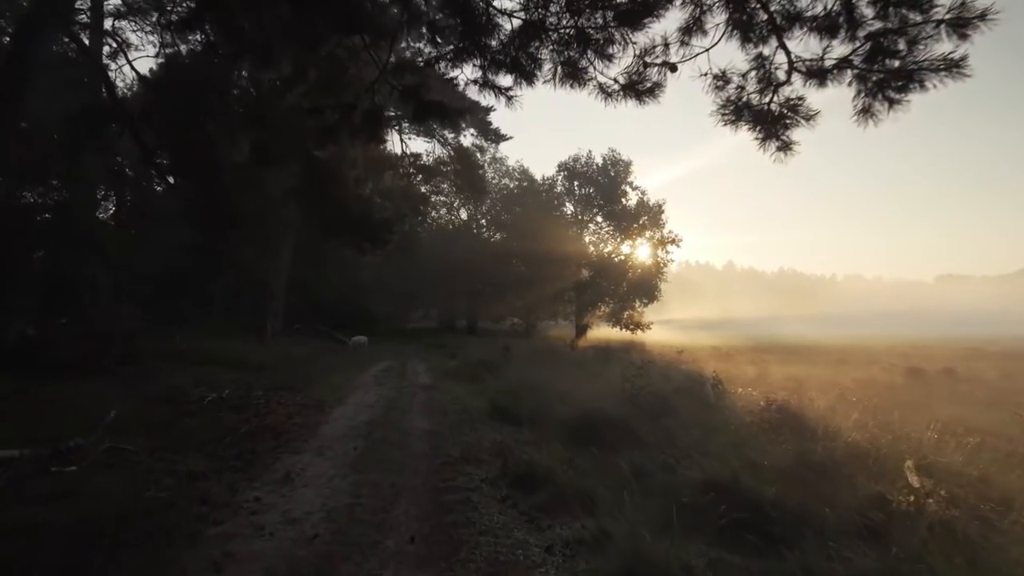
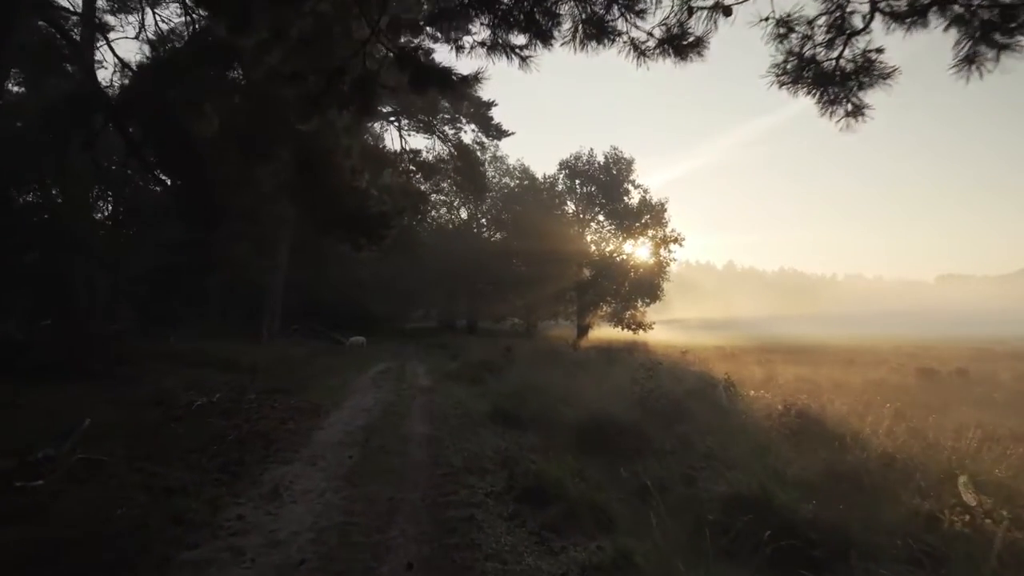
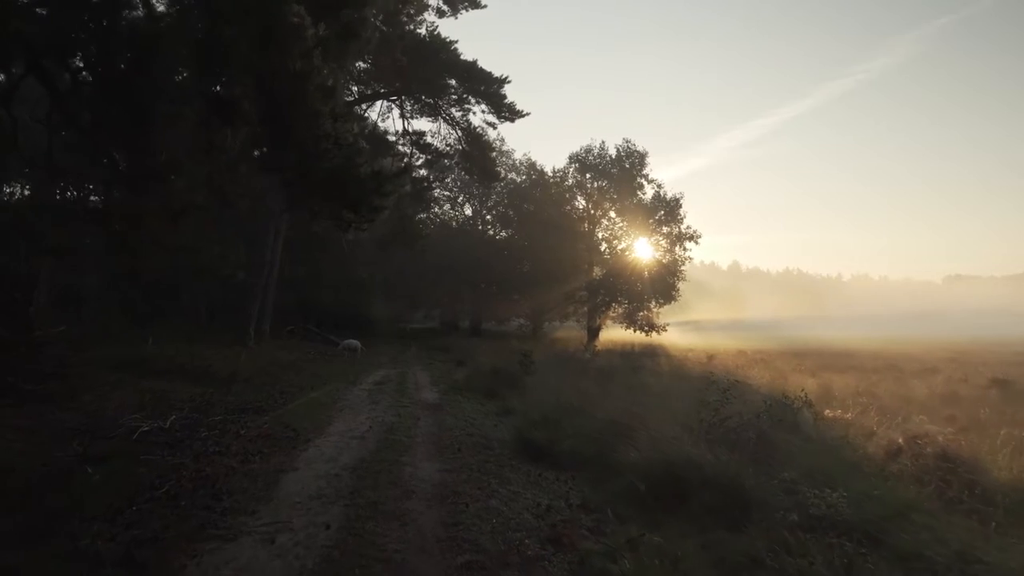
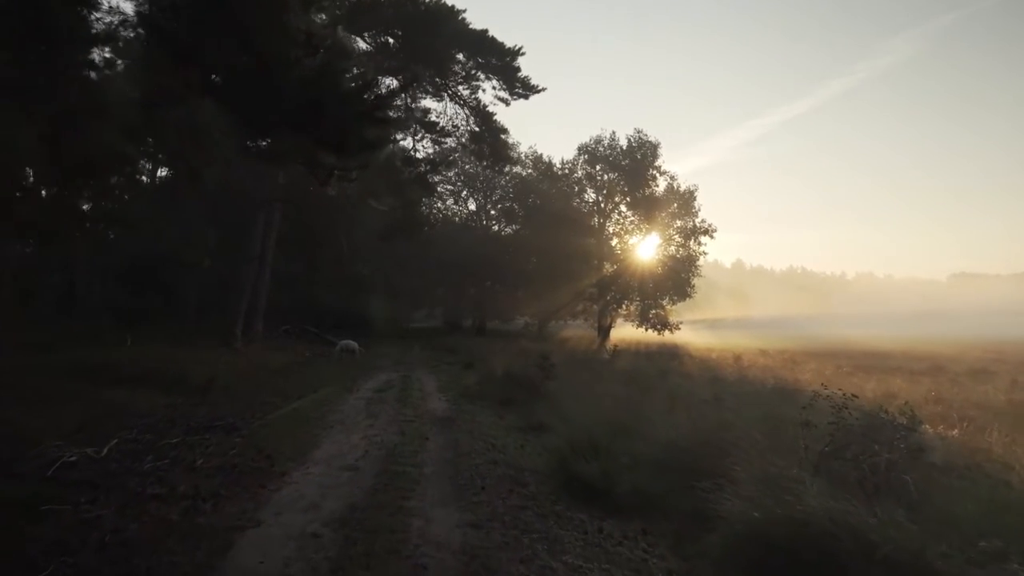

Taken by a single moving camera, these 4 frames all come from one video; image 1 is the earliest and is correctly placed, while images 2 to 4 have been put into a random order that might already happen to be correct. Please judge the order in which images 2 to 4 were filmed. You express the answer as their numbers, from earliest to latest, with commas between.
2, 3, 4
